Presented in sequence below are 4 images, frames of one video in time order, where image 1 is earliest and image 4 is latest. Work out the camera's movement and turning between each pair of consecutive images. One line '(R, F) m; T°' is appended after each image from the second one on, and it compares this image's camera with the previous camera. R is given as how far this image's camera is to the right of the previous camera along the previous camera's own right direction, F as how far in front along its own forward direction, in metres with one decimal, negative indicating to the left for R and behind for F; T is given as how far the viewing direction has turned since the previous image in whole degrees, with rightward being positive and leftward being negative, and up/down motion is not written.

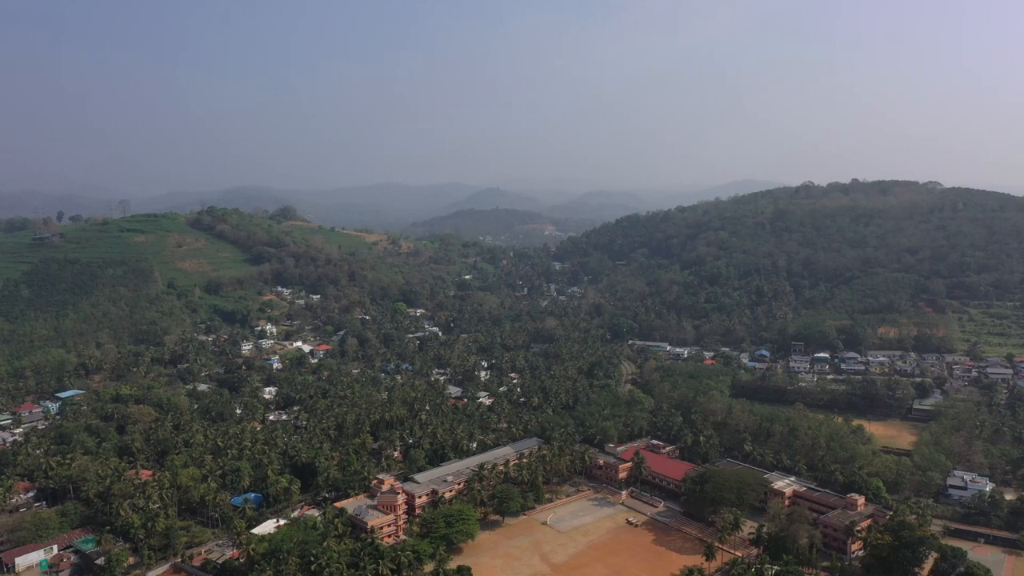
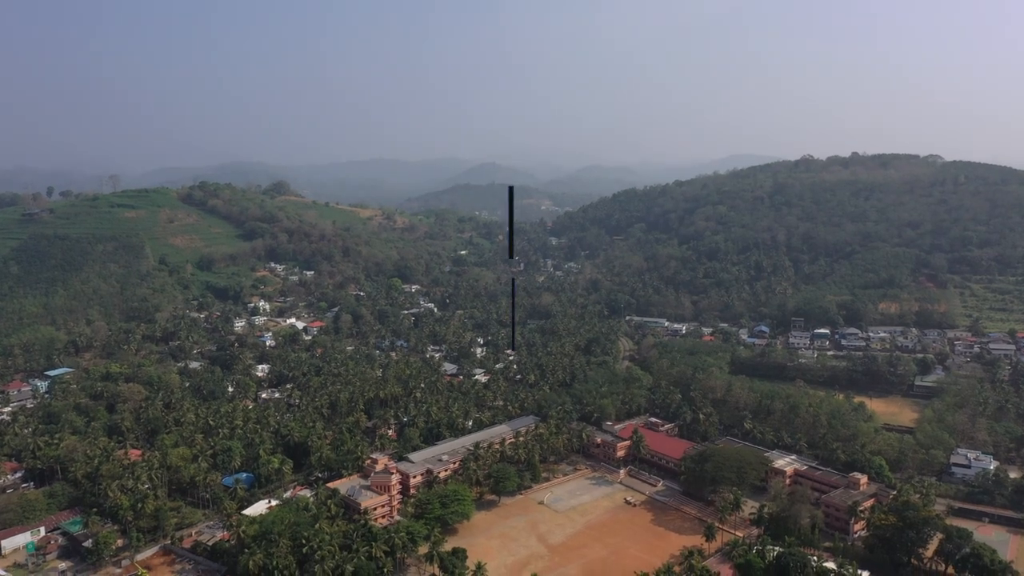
(+0.1, +1.1) m; 0°
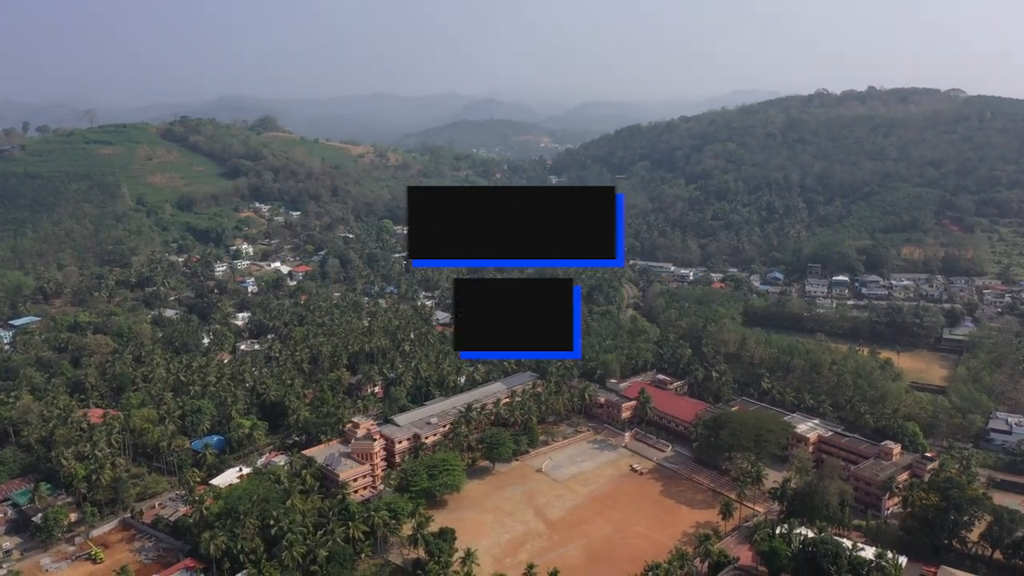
(+0.2, +4.1) m; 0°
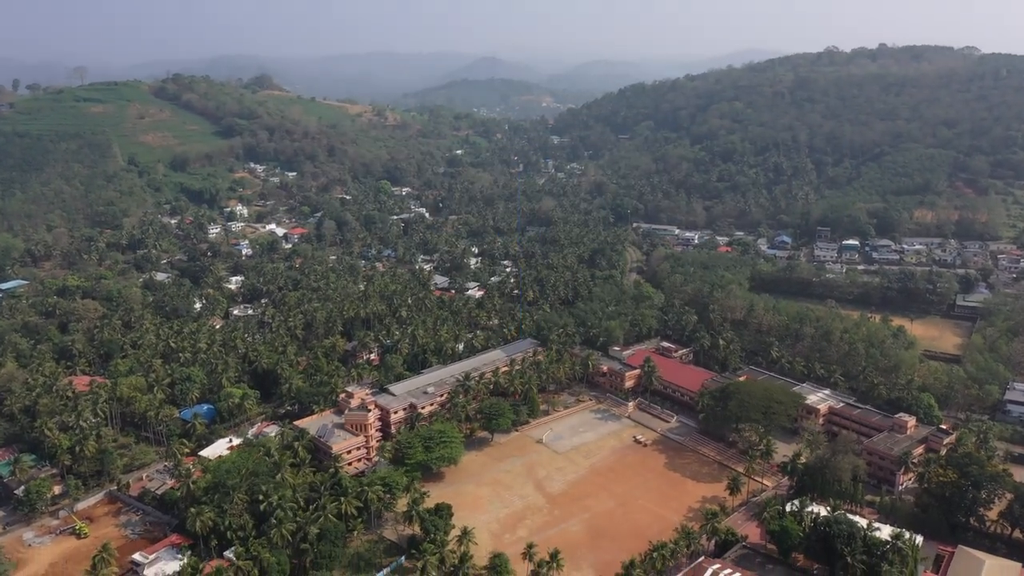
(+0.1, +1.5) m; 0°
